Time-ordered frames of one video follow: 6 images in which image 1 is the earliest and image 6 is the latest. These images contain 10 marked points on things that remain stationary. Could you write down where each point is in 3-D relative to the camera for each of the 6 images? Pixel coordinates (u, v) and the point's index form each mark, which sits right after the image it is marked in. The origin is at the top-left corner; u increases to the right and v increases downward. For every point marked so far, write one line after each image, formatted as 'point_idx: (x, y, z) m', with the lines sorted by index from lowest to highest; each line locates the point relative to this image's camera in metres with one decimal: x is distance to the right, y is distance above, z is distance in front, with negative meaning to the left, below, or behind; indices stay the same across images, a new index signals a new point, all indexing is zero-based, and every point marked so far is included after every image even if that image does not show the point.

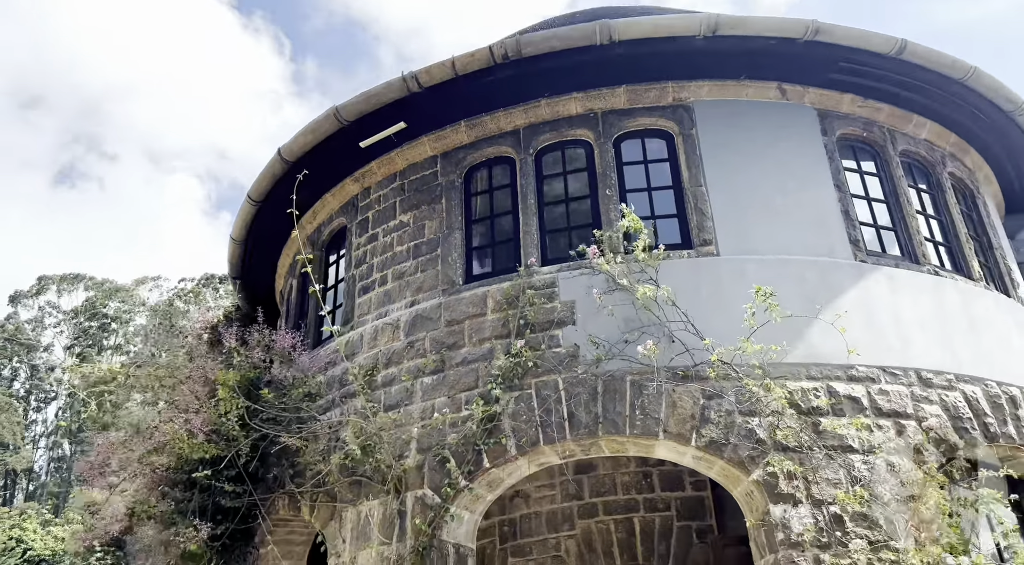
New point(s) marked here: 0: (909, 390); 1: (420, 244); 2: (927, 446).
0: (+2.4, -0.7, +5.5) m
1: (-0.7, +0.3, +6.9) m
2: (+2.4, -1.0, +5.3) m
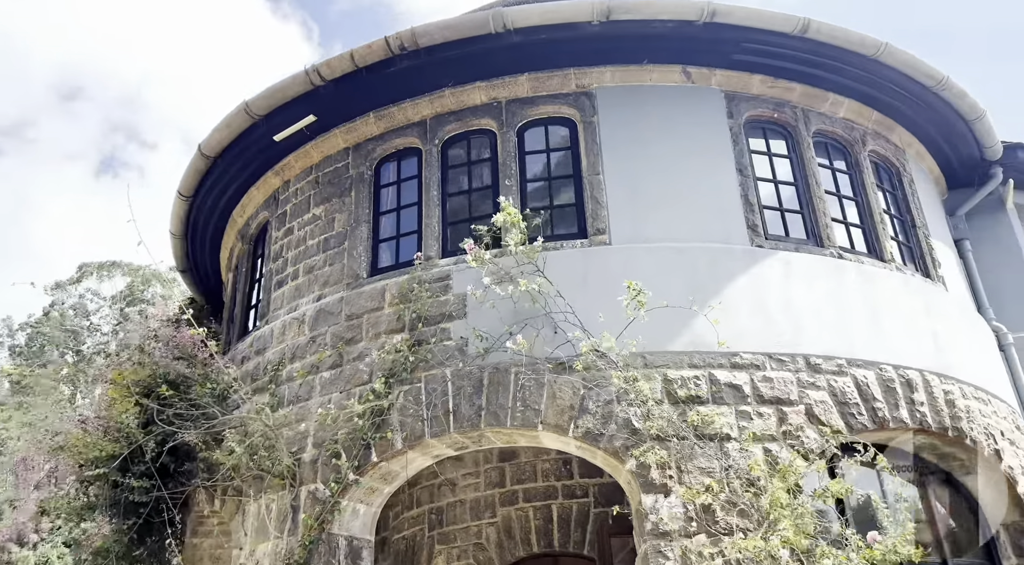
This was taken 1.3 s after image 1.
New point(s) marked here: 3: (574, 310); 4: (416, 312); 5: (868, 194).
0: (+1.7, -0.6, +5.5) m
1: (-1.4, +0.3, +6.9) m
2: (+1.7, -0.9, +5.3) m
3: (+0.4, -0.2, +5.5) m
4: (-0.6, -0.2, +5.8) m
5: (+2.7, +0.7, +6.9) m
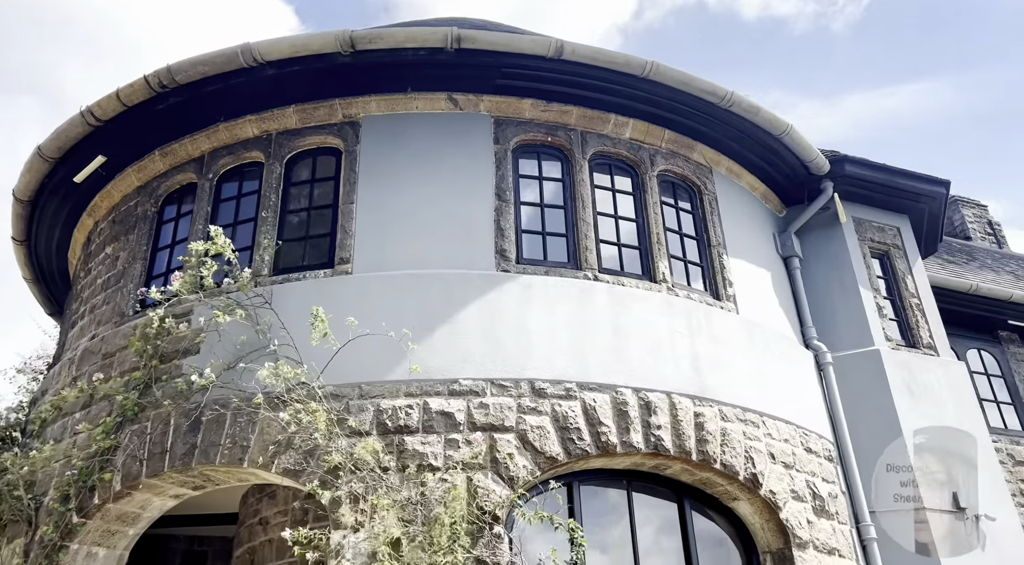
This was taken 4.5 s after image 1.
0: (0.0, -0.7, +5.3) m
1: (-3.1, 0.0, +6.9) m
2: (0.0, -1.0, +5.1) m
3: (-1.3, -0.4, +5.5) m
4: (-2.3, -0.4, +5.7) m
5: (+1.0, +0.5, +6.8) m
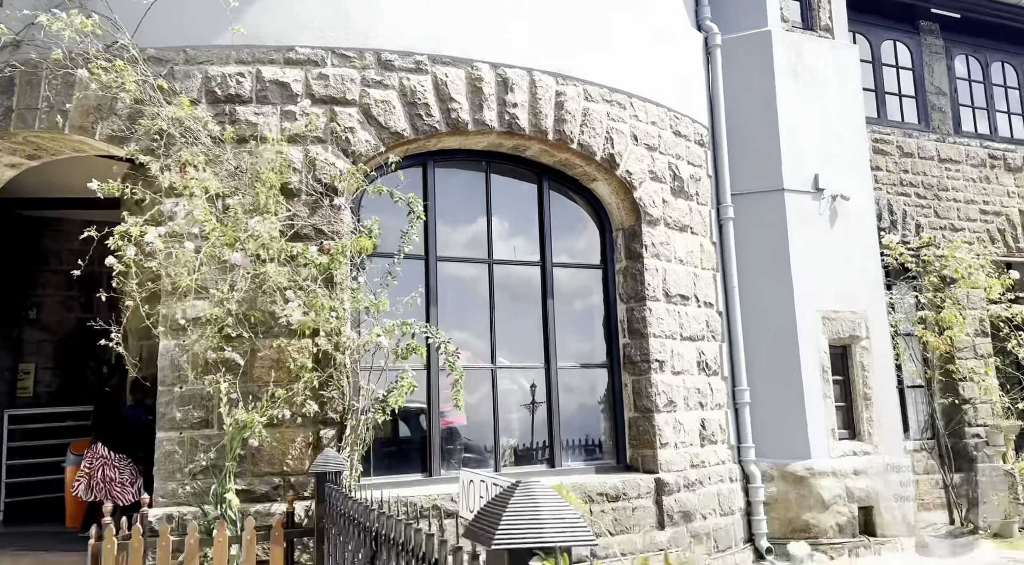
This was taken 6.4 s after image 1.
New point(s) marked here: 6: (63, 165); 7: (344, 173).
0: (-0.8, +1.2, +5.0) m
1: (-4.0, +2.4, +6.0) m
2: (-0.8, +0.8, +4.9) m
3: (-2.2, +1.6, +5.0) m
4: (-3.2, +1.6, +5.2) m
5: (+0.1, +2.8, +6.1) m
6: (-3.3, +0.9, +6.7) m
7: (-0.9, +0.6, +5.0) m
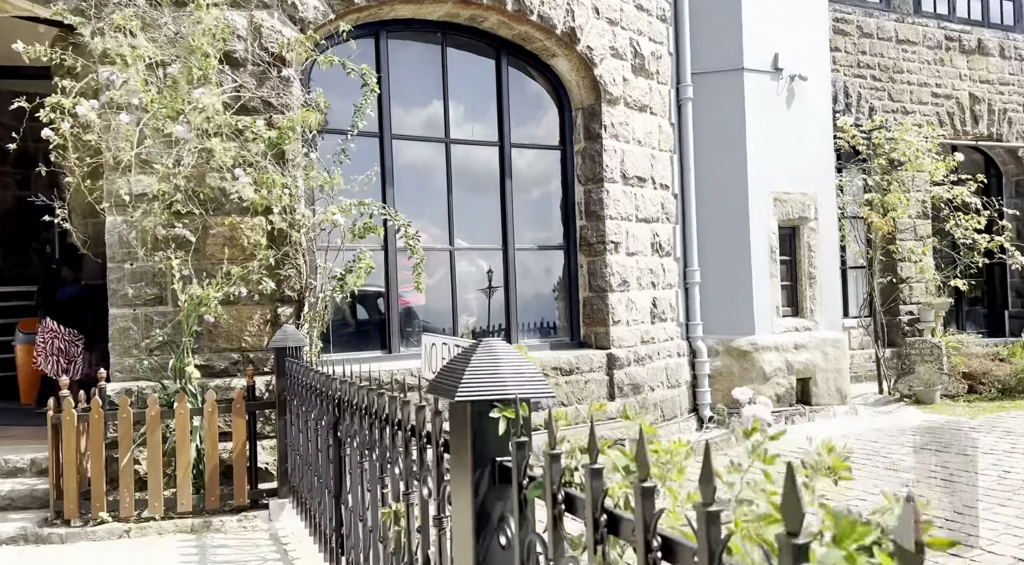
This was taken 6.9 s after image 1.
0: (-1.0, +1.8, +4.7) m
1: (-4.2, +3.2, +5.3) m
2: (-1.0, +1.4, +4.7) m
3: (-2.3, +2.1, +4.5) m
4: (-3.4, +2.2, +4.6) m
5: (-0.1, +3.6, +5.5) m
6: (-3.6, +1.8, +6.2) m
7: (-1.1, +1.2, +4.8) m
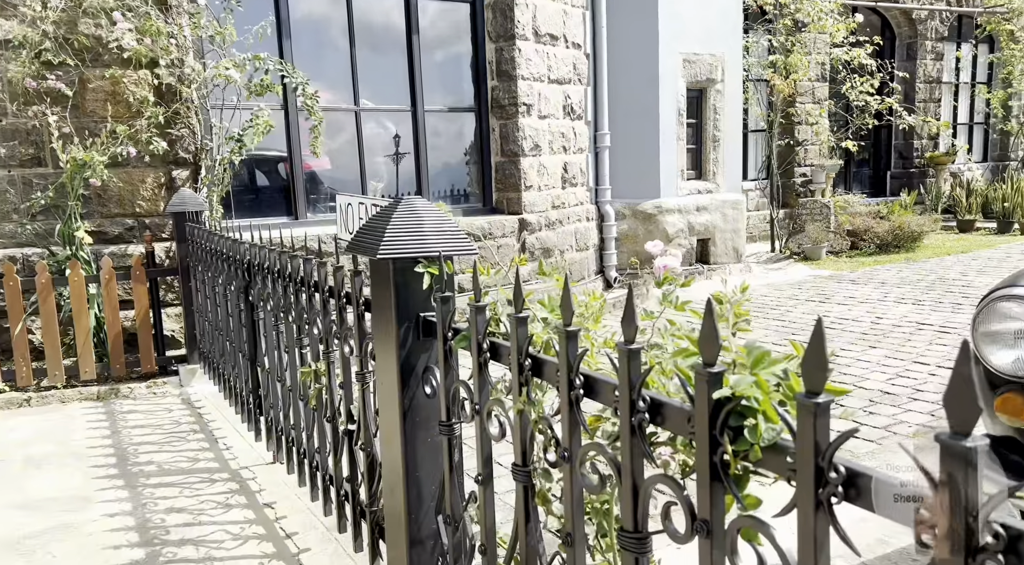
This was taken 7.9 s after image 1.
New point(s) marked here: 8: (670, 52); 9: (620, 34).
0: (-1.4, +2.3, +4.2) m
1: (-4.6, +3.8, +4.0) m
2: (-1.4, +2.0, +4.2) m
3: (-2.7, +2.6, +3.7) m
4: (-3.7, +2.7, +3.7) m
5: (-0.6, +4.3, +4.7) m
6: (-4.1, +2.6, +5.3) m
7: (-1.5, +1.8, +4.3) m
8: (+1.1, +1.7, +6.5) m
9: (+0.7, +1.8, +6.5) m
